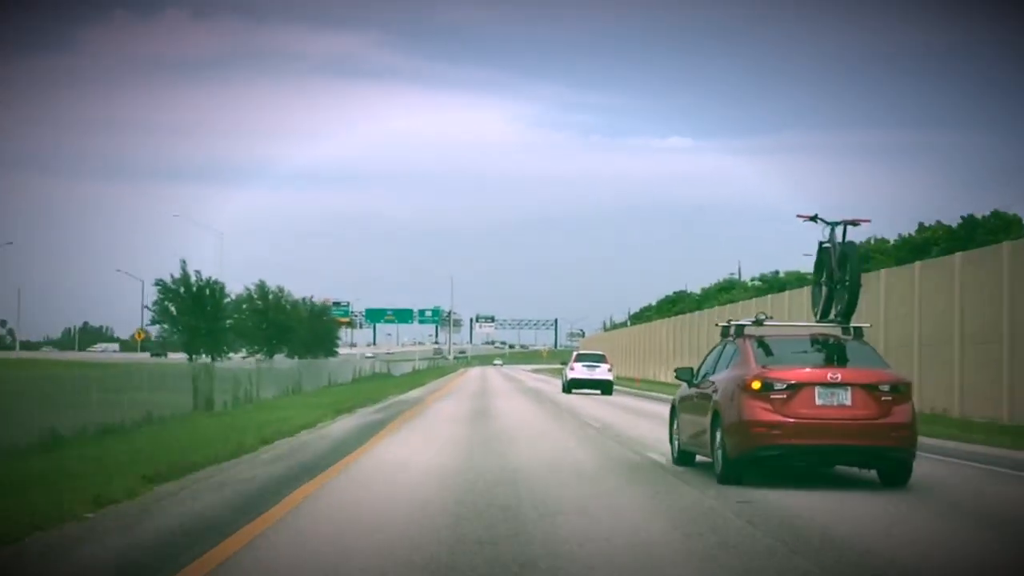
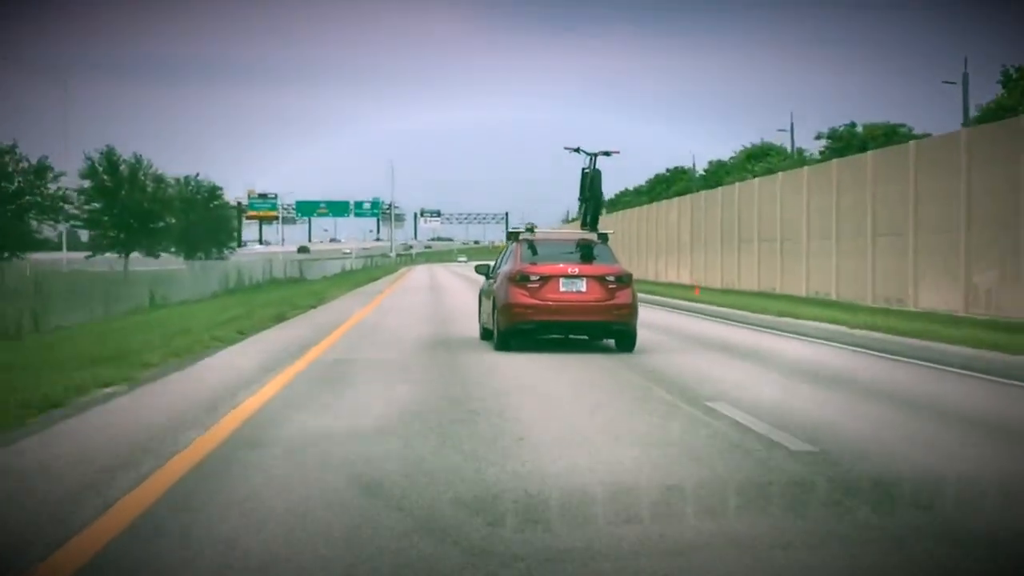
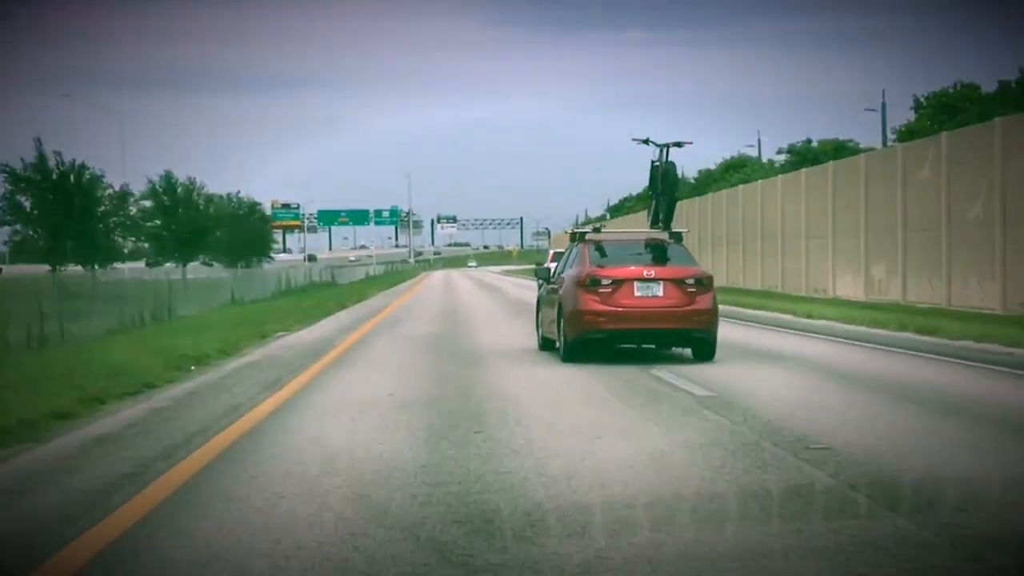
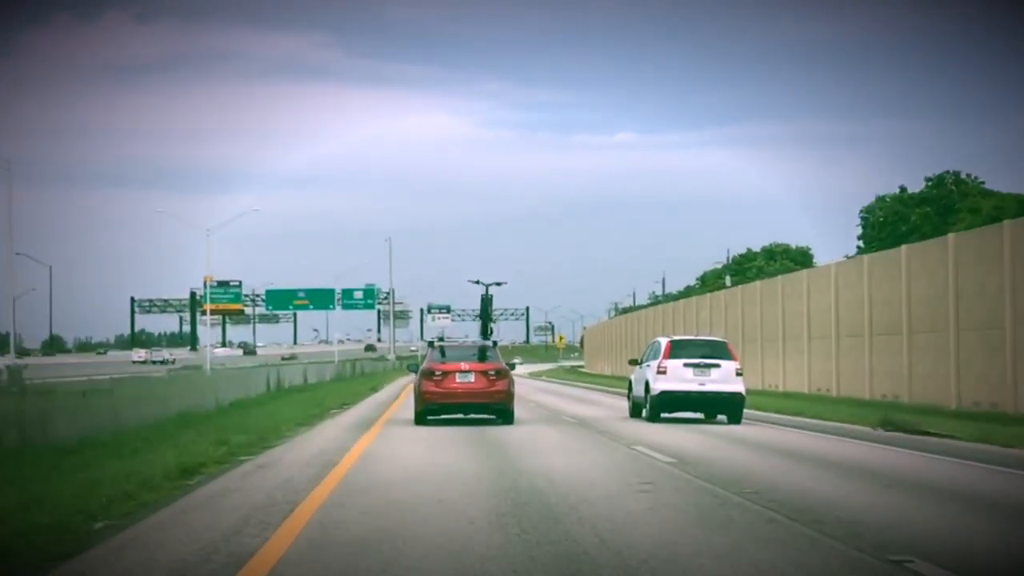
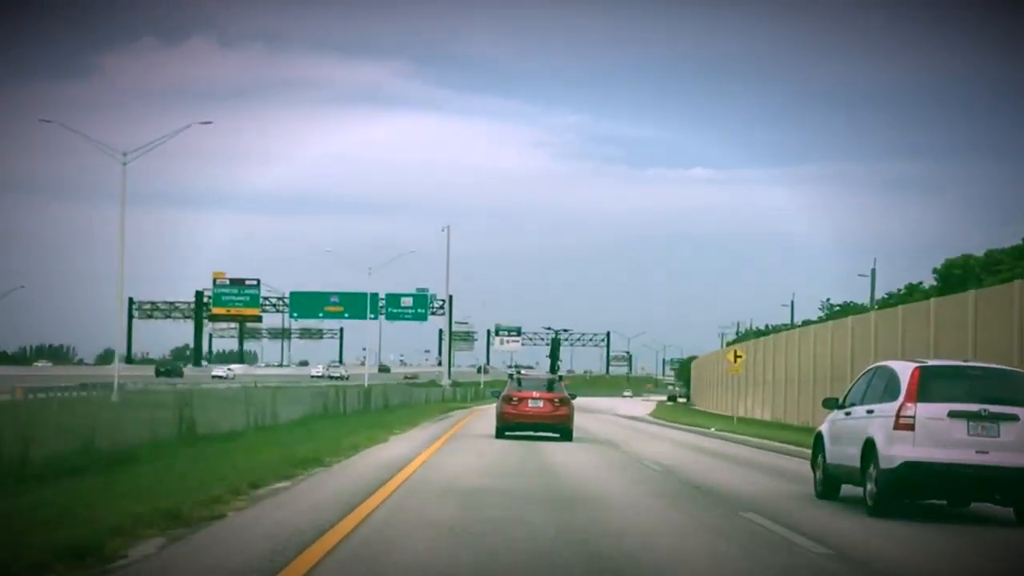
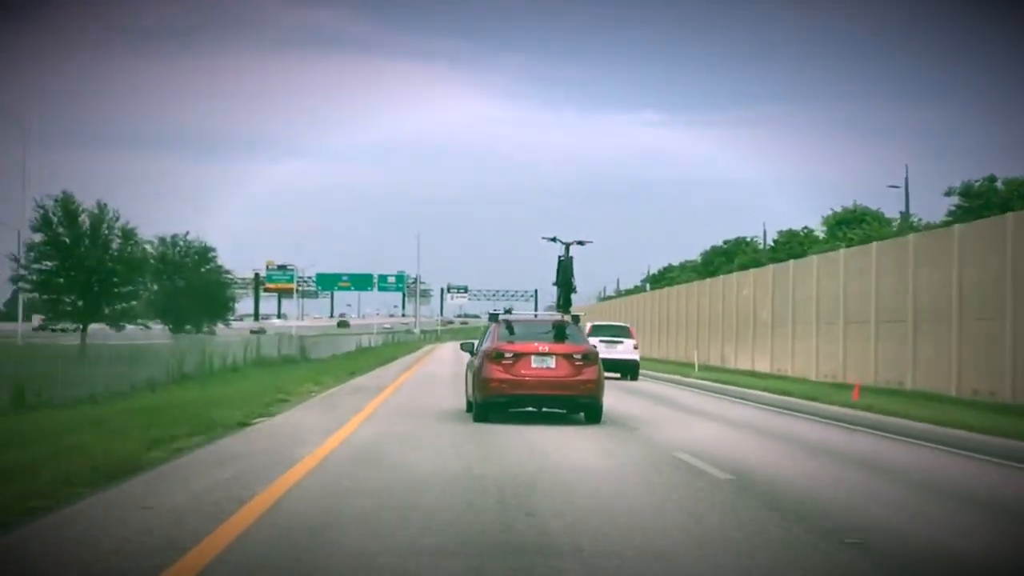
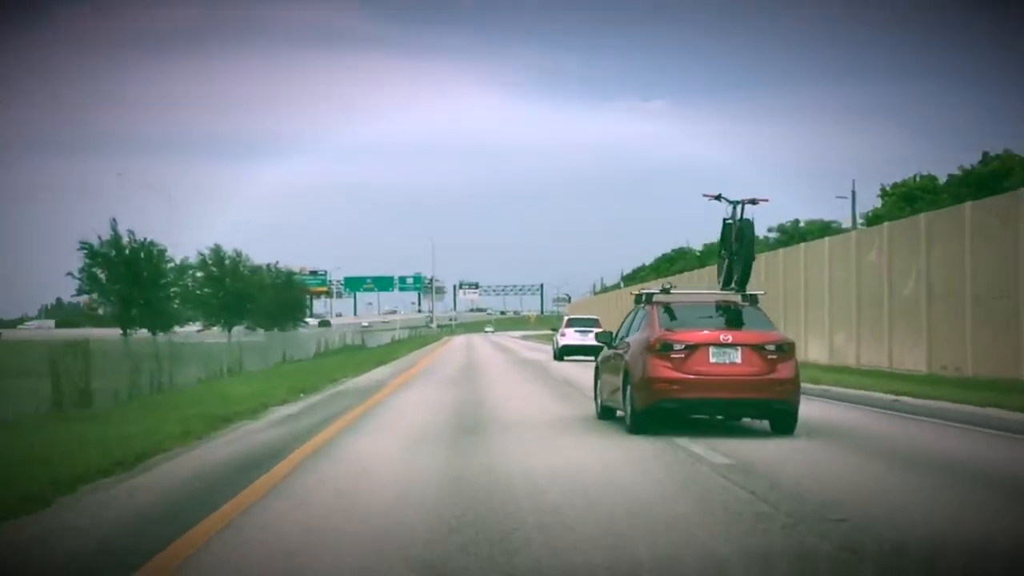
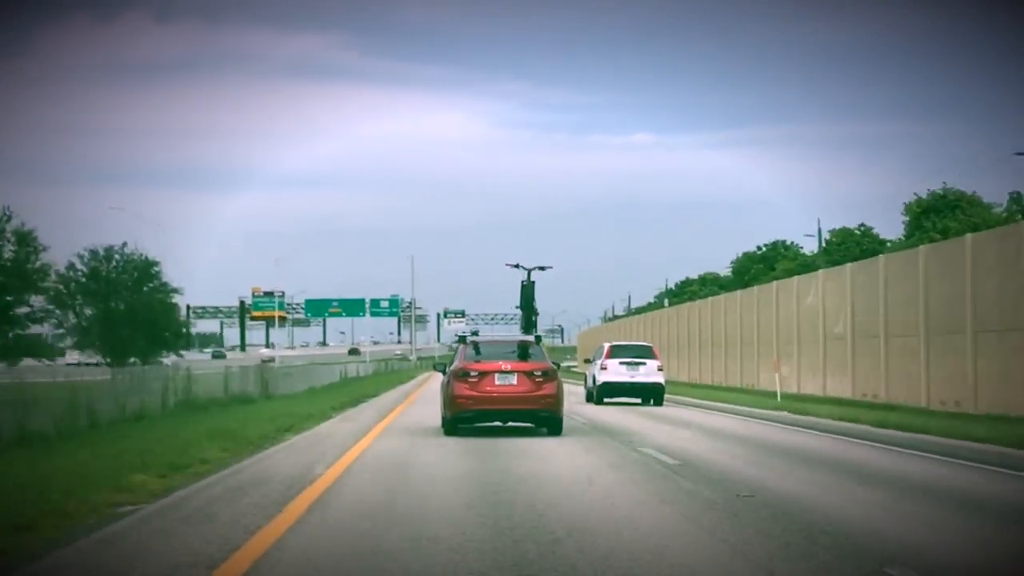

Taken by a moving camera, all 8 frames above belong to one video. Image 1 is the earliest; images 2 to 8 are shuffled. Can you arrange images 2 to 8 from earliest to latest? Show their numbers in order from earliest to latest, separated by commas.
7, 3, 2, 6, 8, 4, 5
